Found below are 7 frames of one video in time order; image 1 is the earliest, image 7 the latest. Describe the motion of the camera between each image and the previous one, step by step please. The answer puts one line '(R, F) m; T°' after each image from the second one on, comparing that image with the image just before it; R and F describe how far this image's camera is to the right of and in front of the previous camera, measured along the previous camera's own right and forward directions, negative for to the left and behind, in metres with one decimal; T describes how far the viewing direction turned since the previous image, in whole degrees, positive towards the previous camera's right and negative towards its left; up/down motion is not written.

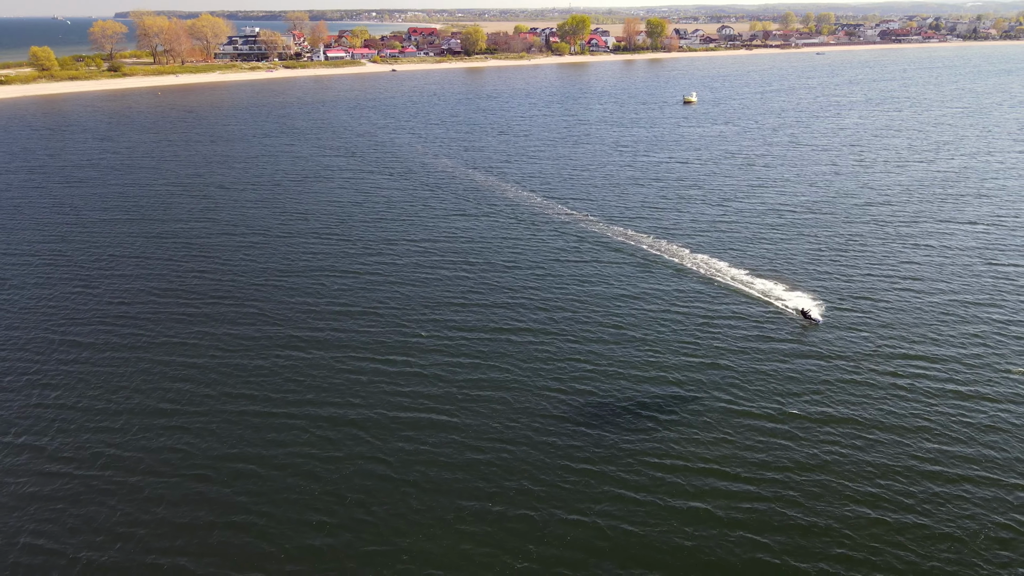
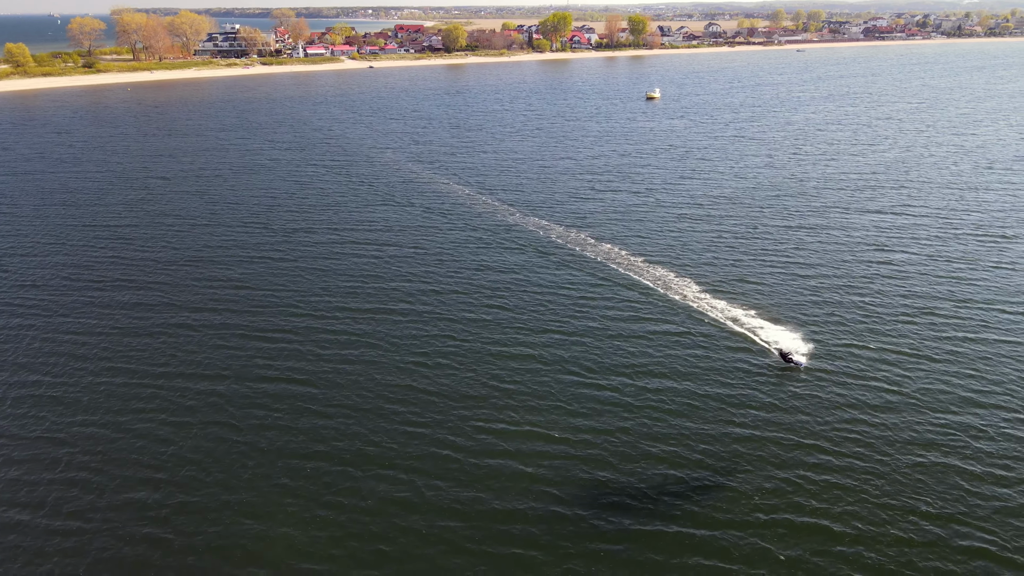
(+11.0, -3.1) m; 0°
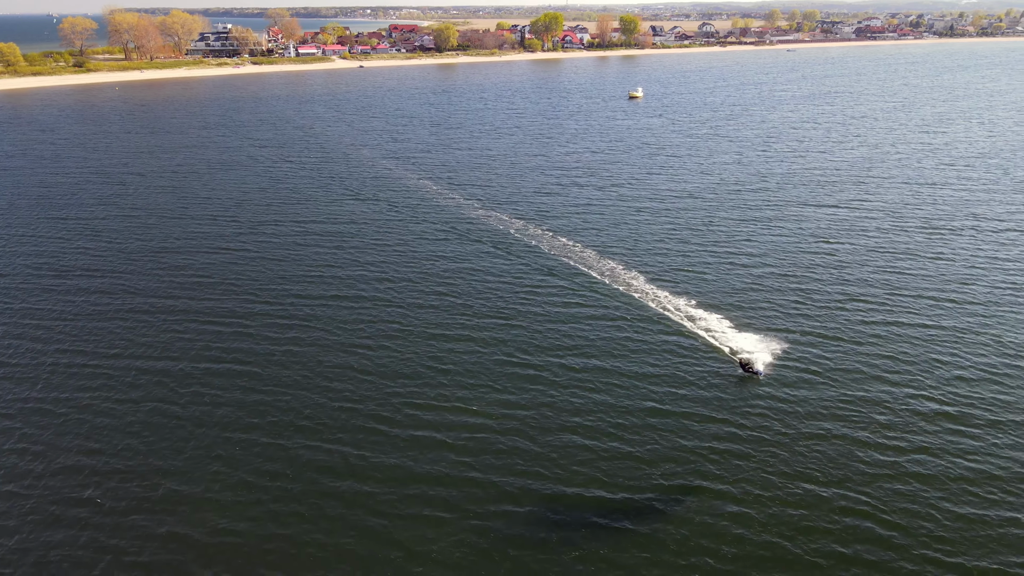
(+5.3, -2.1) m; 0°
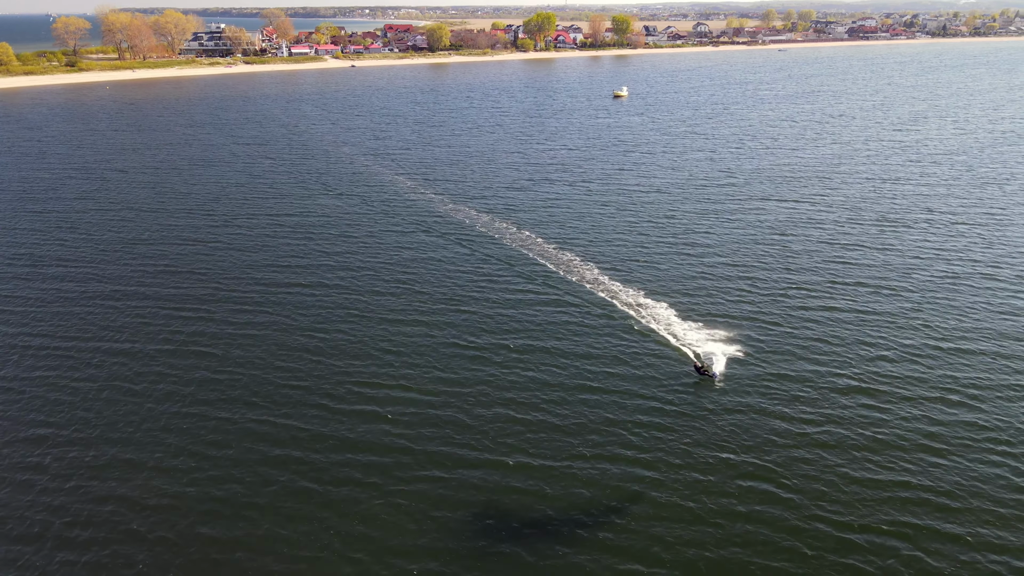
(+4.6, -2.2) m; 0°
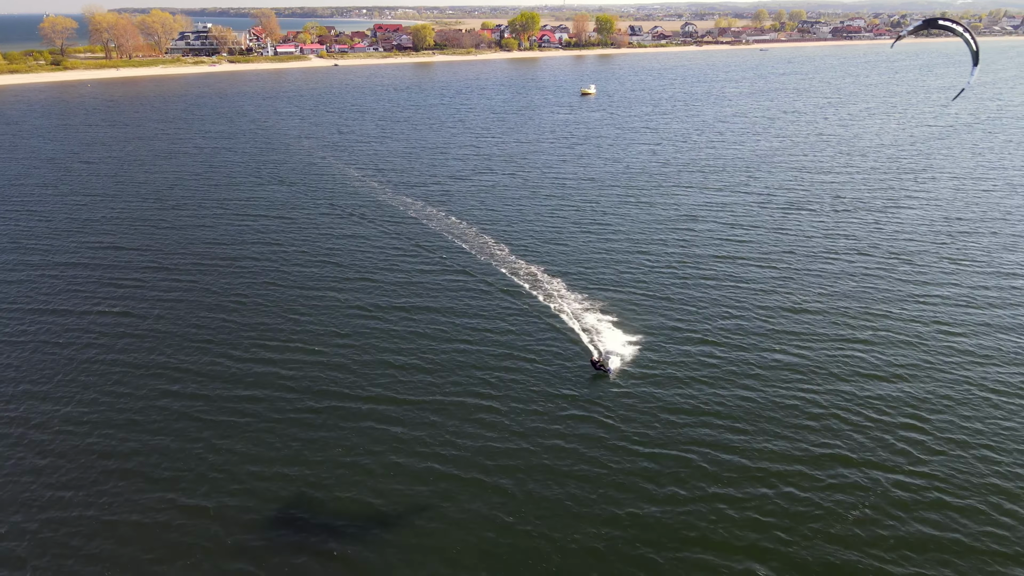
(+10.1, -5.3) m; 0°
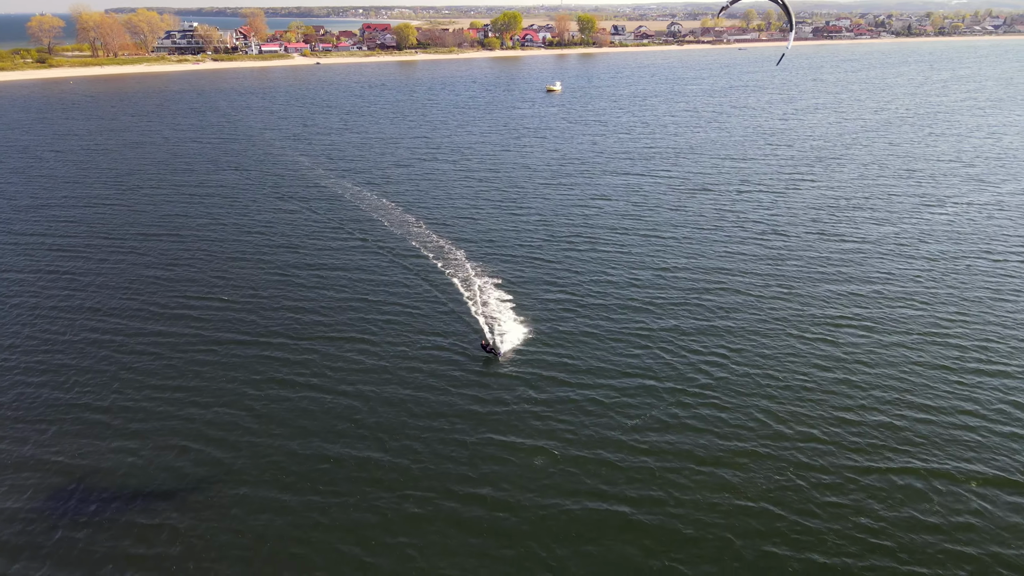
(+11.2, -7.1) m; 0°
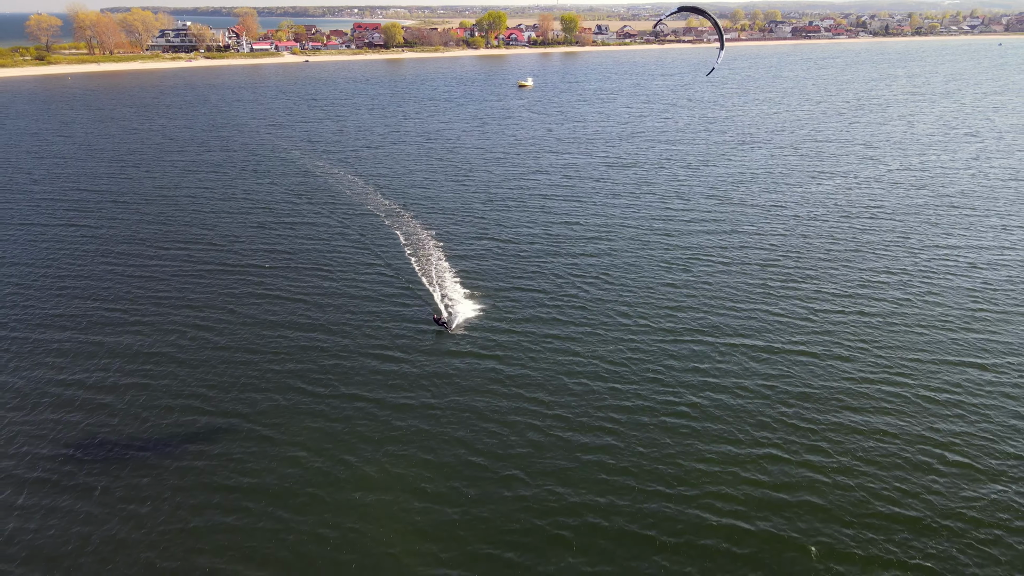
(+8.5, -12.4) m; 0°
